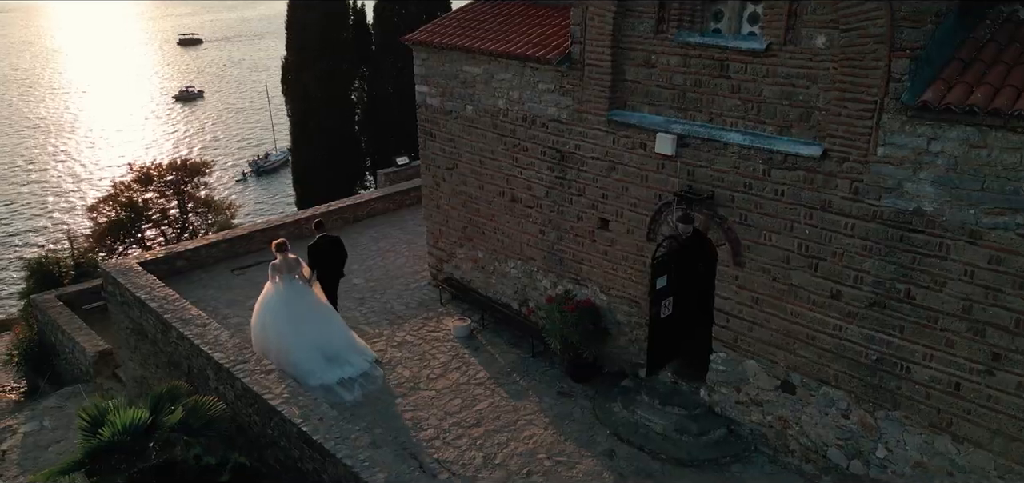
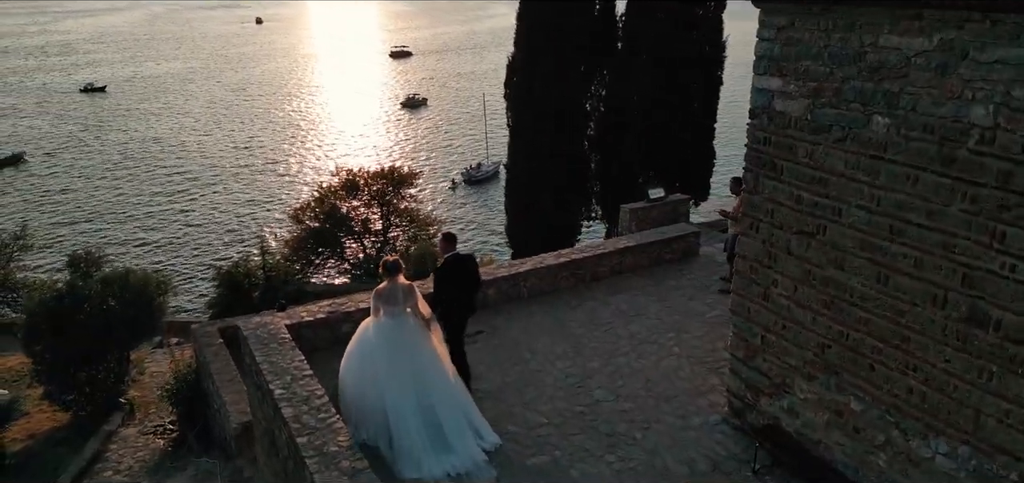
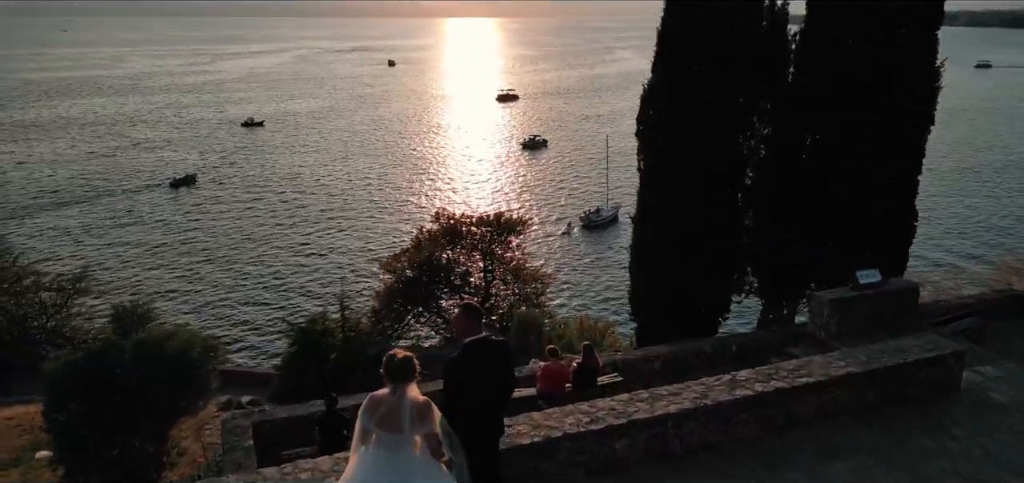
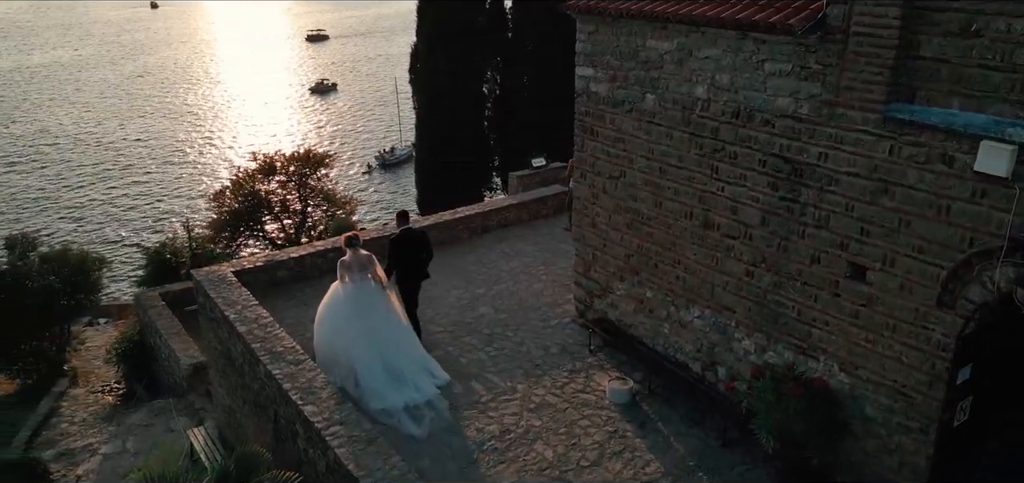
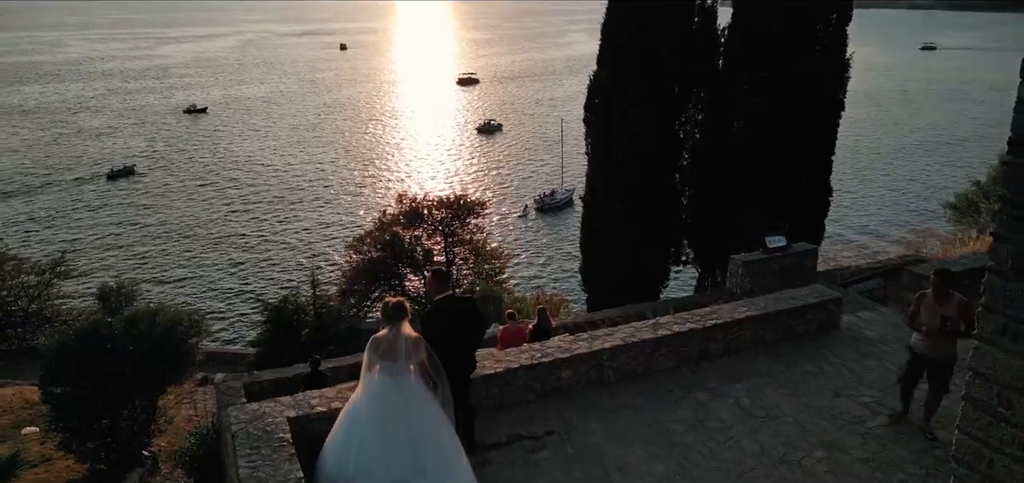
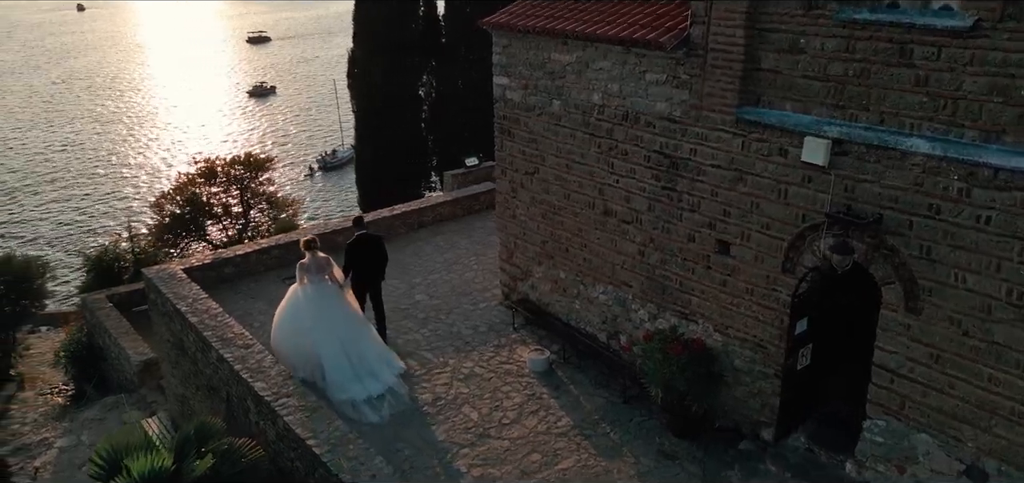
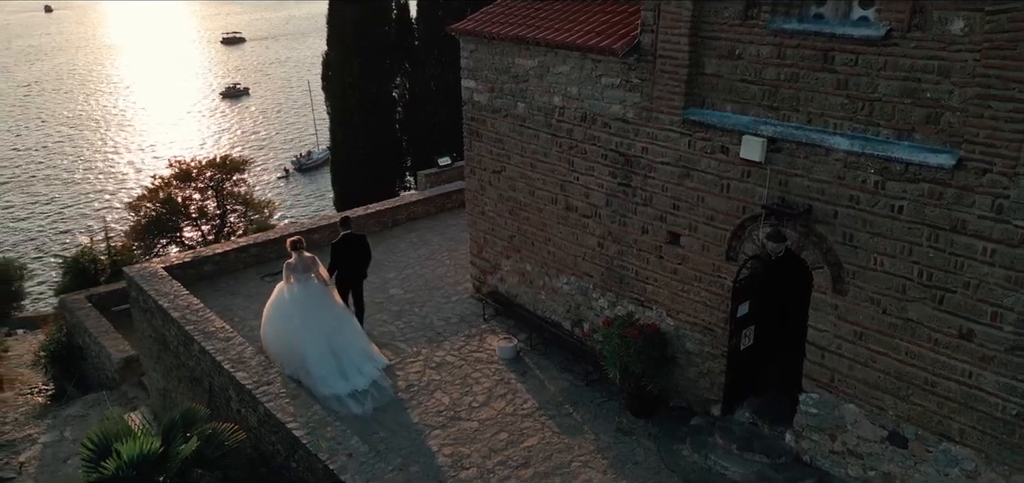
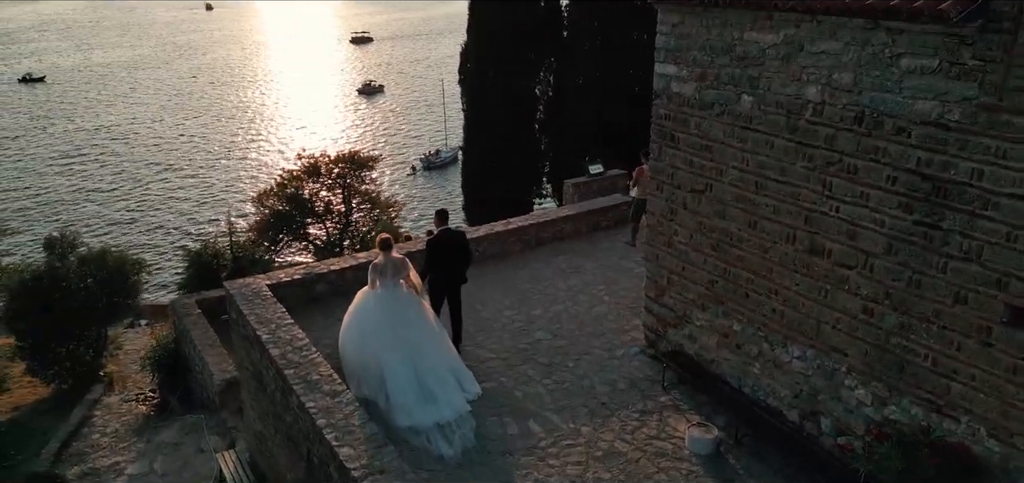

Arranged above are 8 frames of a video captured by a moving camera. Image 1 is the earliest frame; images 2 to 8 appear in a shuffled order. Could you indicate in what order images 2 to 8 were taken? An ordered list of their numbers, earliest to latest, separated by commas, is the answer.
7, 6, 4, 8, 2, 5, 3
